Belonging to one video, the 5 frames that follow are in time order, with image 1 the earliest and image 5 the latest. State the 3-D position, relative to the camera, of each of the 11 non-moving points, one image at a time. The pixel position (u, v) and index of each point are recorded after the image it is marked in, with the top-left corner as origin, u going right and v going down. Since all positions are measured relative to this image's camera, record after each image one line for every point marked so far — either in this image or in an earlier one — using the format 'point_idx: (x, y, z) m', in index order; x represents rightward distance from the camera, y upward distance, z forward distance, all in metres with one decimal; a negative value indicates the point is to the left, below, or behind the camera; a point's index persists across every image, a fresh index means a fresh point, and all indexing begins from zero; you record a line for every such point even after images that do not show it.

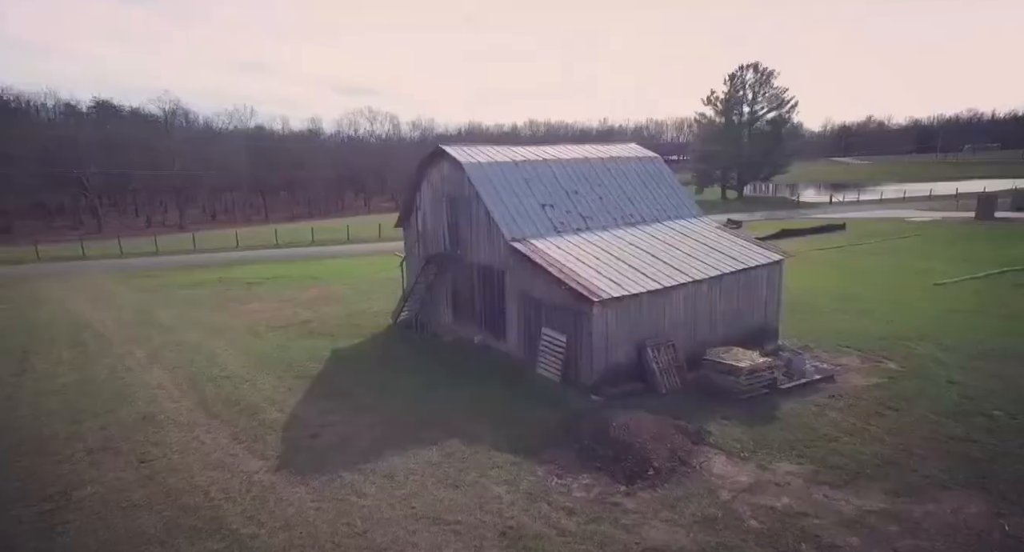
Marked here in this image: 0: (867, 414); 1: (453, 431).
0: (+9.0, -3.5, +15.8) m
1: (-1.4, -3.6, +14.4) m
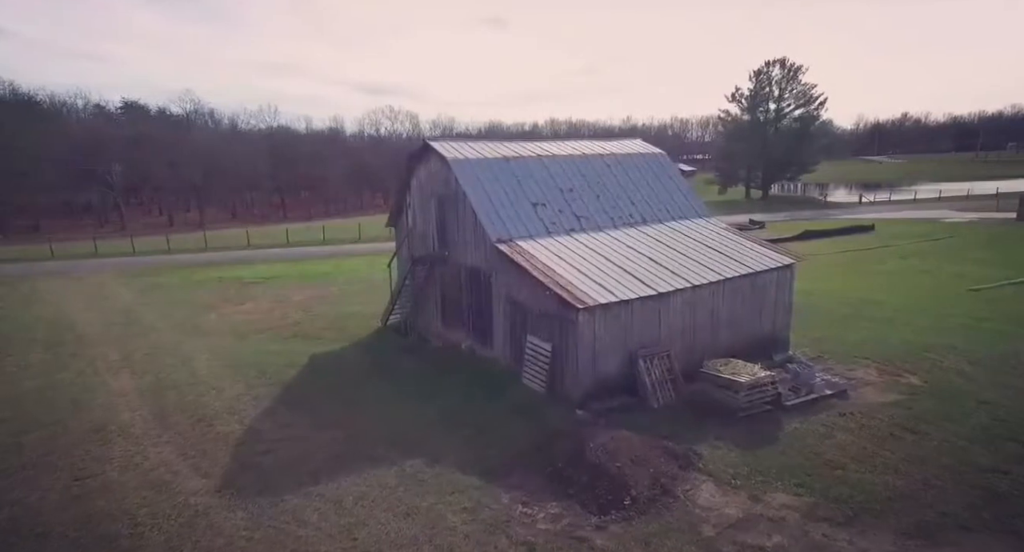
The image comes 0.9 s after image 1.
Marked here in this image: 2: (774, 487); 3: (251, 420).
0: (+8.5, -3.7, +14.3) m
1: (-2.0, -3.7, +13.3) m
2: (+5.0, -4.1, +12.0) m
3: (-6.1, -3.3, +14.4) m
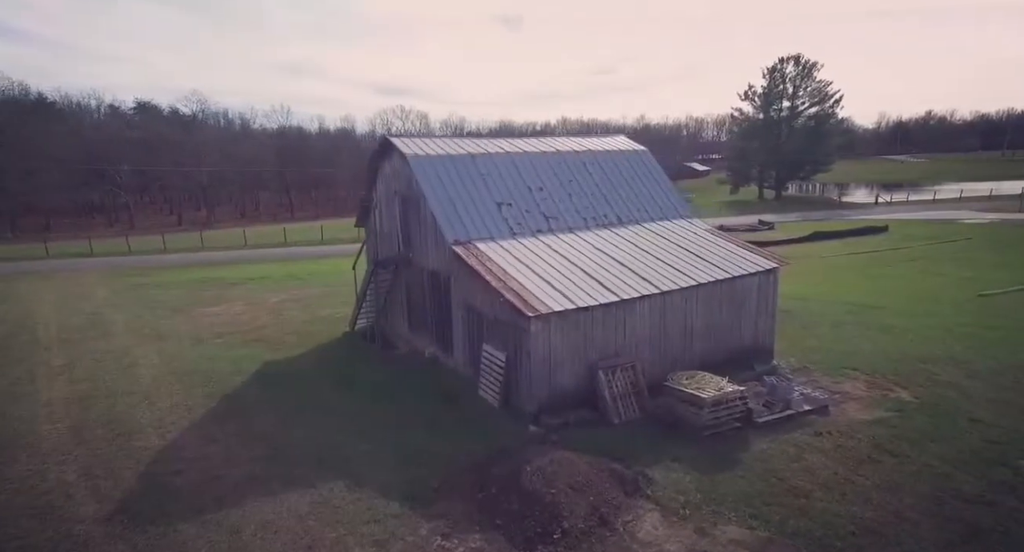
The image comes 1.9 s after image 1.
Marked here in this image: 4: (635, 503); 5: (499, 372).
0: (+7.2, -3.8, +13.0) m
1: (-3.3, -3.8, +12.2) m
2: (+3.7, -4.2, +10.8) m
3: (-7.3, -3.4, +13.5) m
4: (+2.2, -4.1, +11.2) m
5: (-0.3, -2.4, +15.4) m
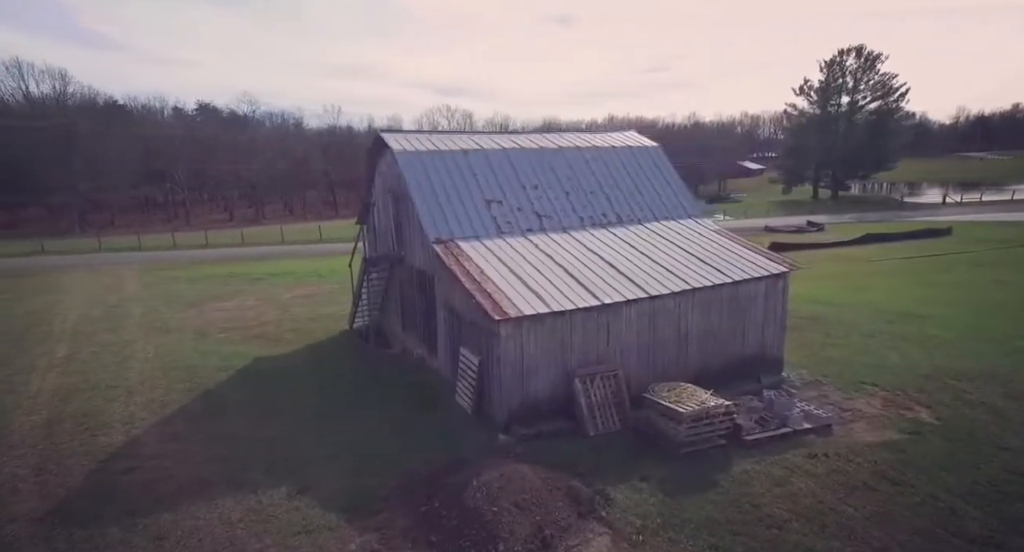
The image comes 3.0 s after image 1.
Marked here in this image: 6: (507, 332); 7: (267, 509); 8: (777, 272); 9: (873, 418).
0: (+6.3, -4.0, +11.7) m
1: (-4.2, -3.8, +11.8) m
2: (+2.7, -4.3, +9.8) m
3: (-8.1, -3.3, +13.4) m
4: (+1.2, -4.2, +10.4) m
5: (-0.9, -2.4, +14.7) m
6: (-0.1, -1.2, +13.7) m
7: (-4.1, -3.9, +10.6) m
8: (+7.3, +0.1, +17.1) m
9: (+8.6, -3.4, +14.9) m
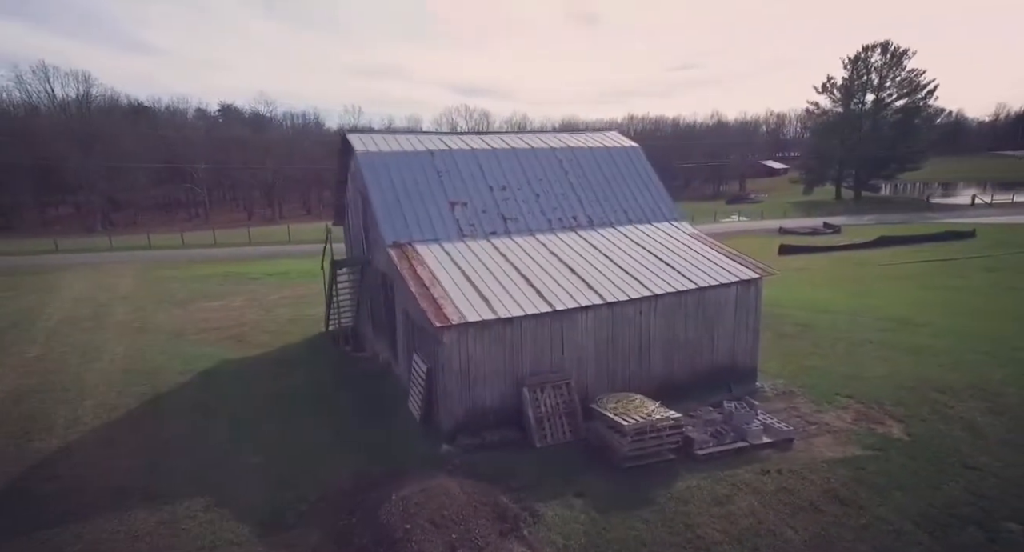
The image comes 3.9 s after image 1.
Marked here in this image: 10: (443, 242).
0: (+5.0, -4.1, +11.1) m
1: (-5.4, -3.9, +11.7) m
2: (+1.3, -4.4, +9.4) m
3: (-9.3, -3.4, +13.4) m
4: (-0.1, -4.3, +10.0) m
5: (-2.1, -2.5, +14.4) m
6: (-1.3, -1.4, +13.3) m
7: (-5.5, -4.0, +10.4) m
8: (+6.2, 0.0, +16.4) m
9: (+7.4, -3.6, +14.2) m
10: (-1.8, +0.9, +16.4) m
